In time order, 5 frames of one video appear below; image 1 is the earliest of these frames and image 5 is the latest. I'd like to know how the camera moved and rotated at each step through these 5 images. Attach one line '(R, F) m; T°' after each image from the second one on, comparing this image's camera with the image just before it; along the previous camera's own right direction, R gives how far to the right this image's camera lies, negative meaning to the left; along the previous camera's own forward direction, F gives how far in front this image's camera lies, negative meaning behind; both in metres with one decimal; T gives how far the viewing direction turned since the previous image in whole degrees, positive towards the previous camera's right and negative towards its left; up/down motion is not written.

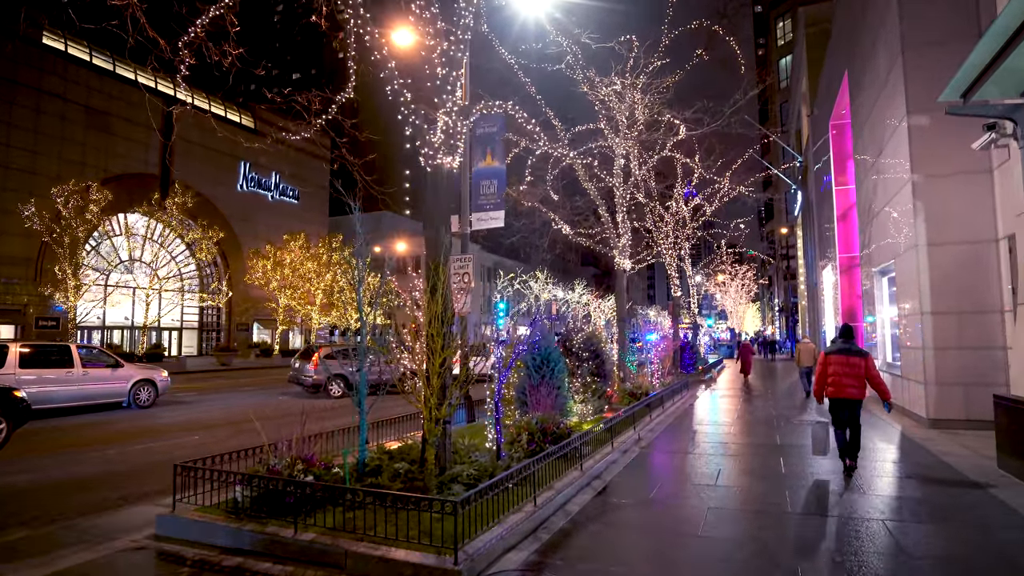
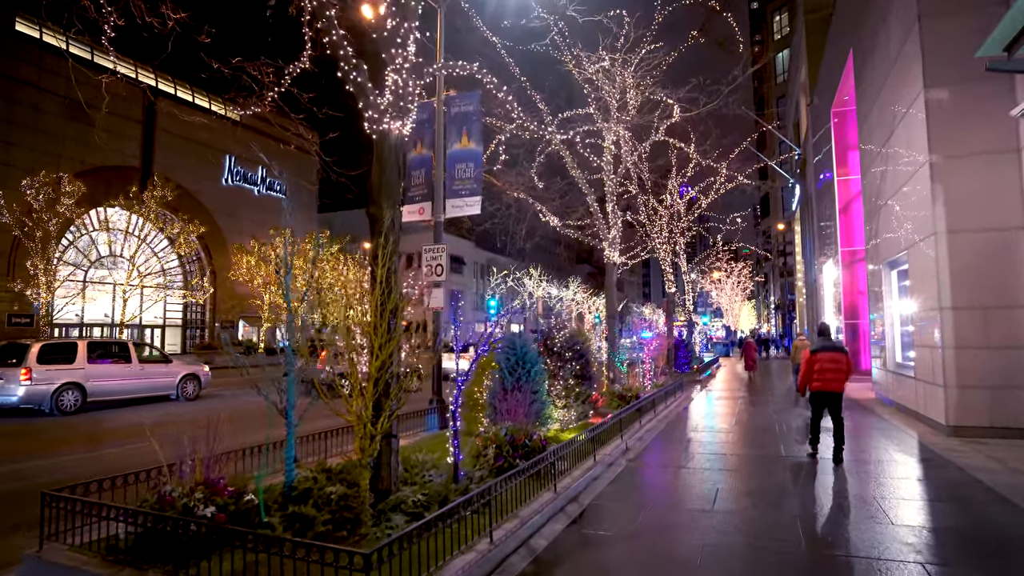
(+0.4, +1.2) m; 0°
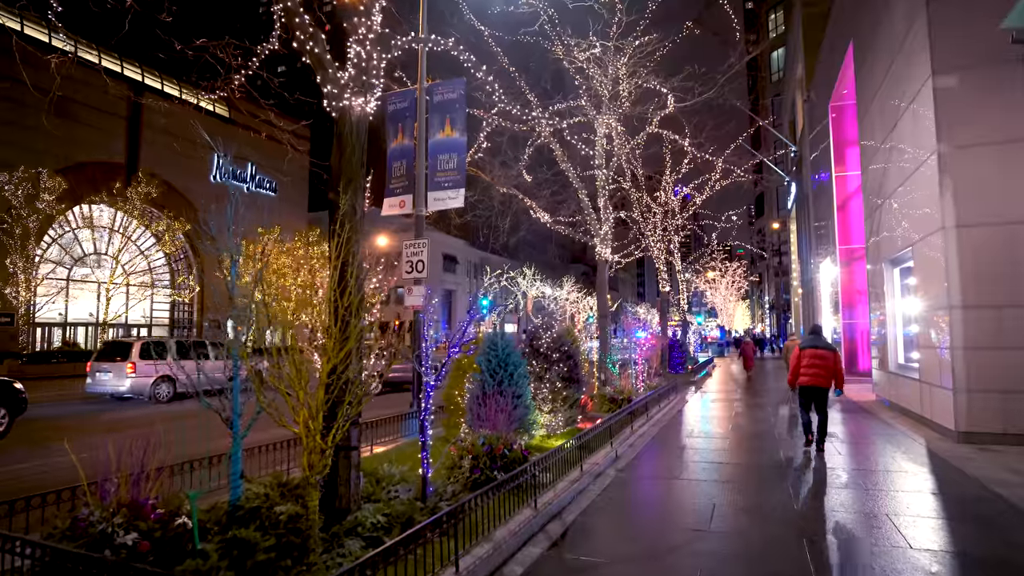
(+0.2, +0.6) m; 0°
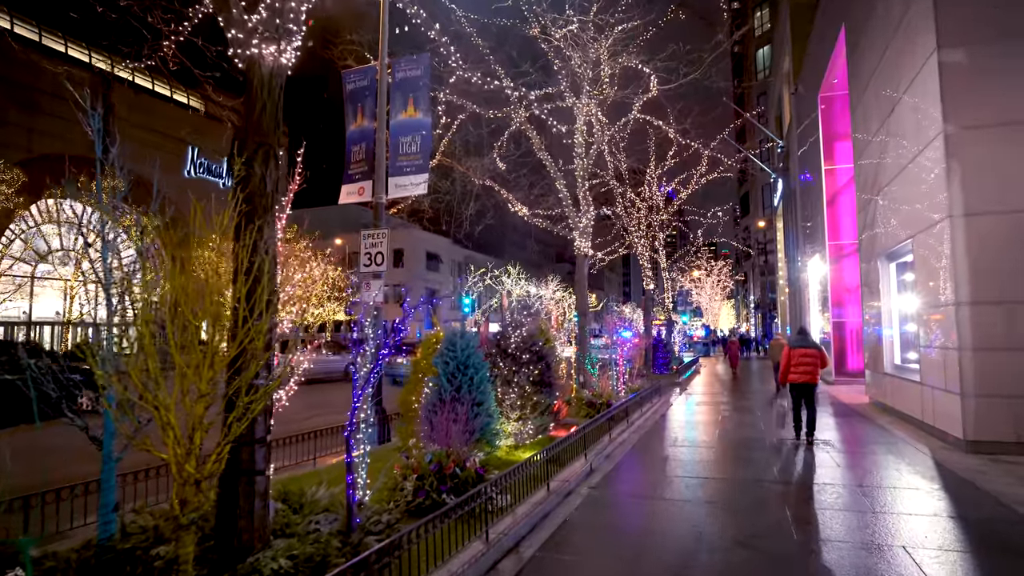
(+0.3, +1.0) m; +1°
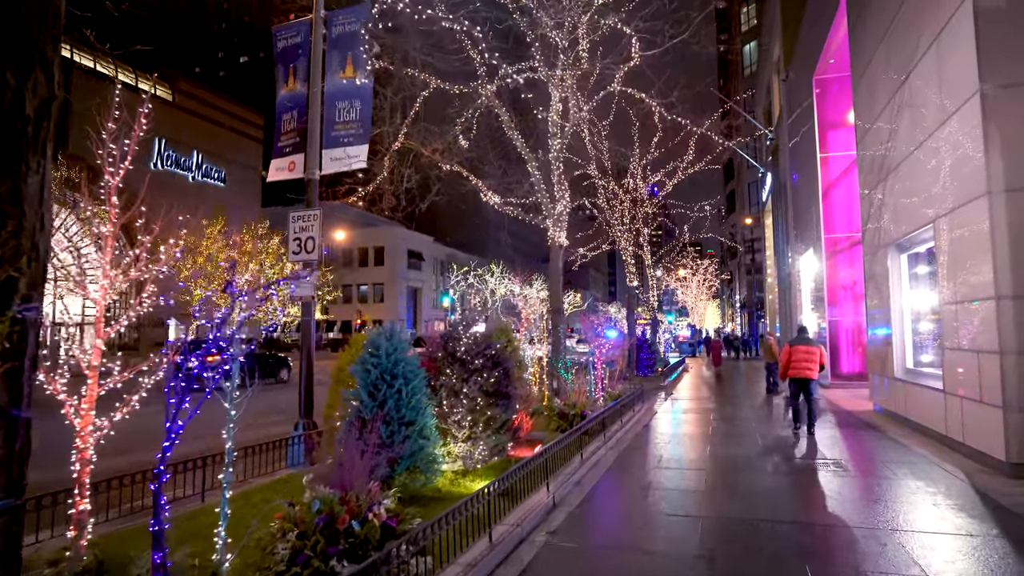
(+0.4, +1.6) m; +1°
